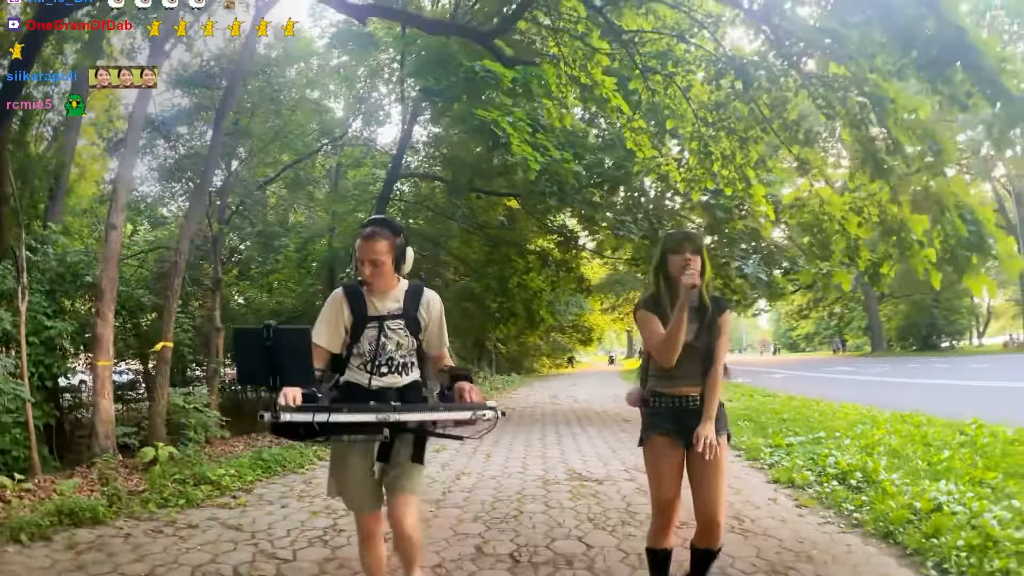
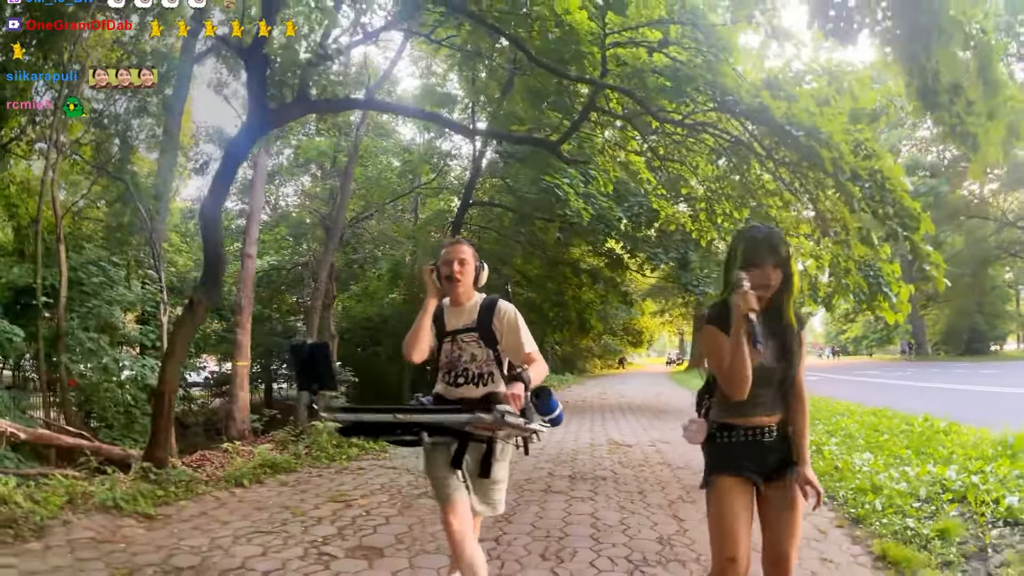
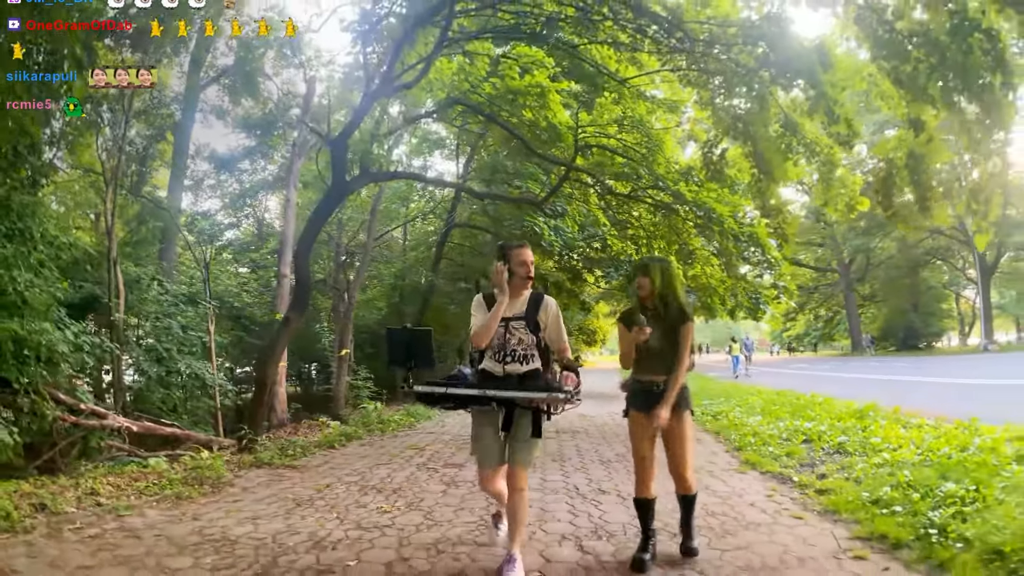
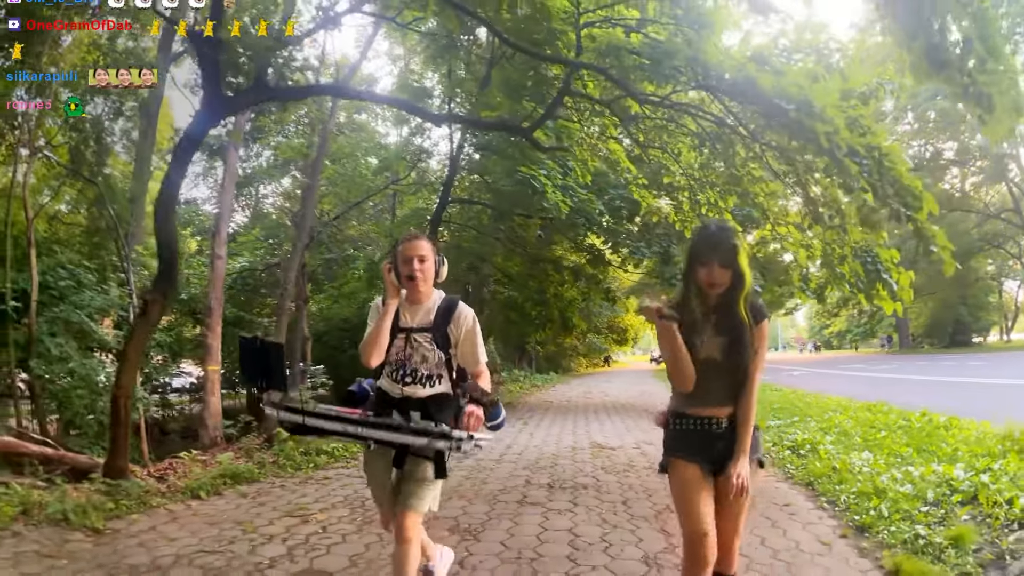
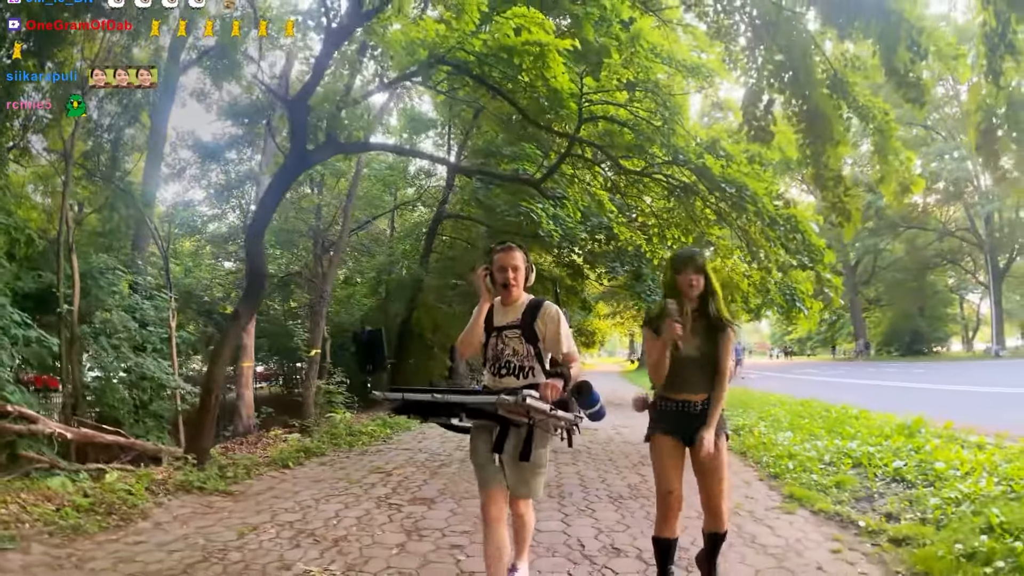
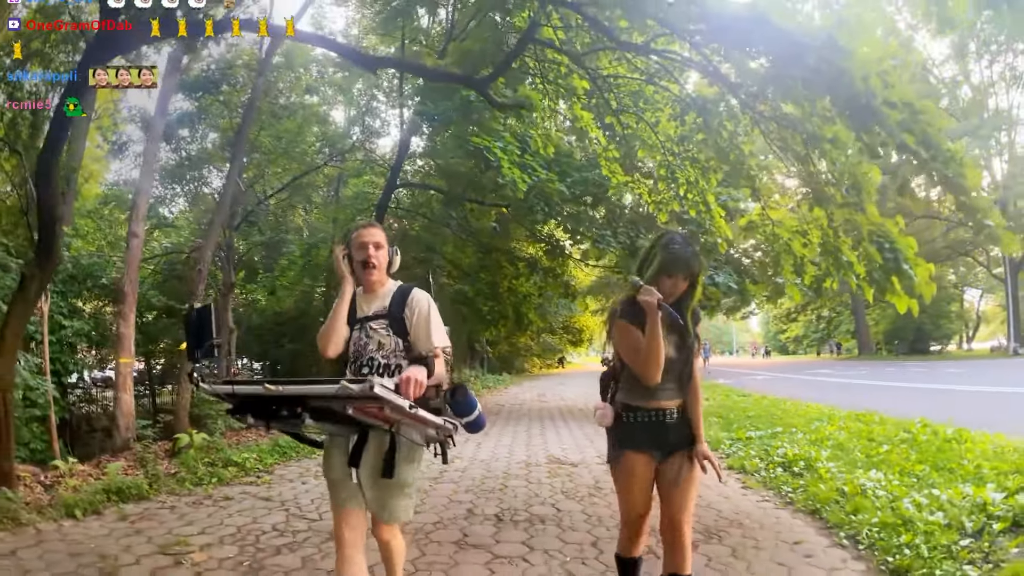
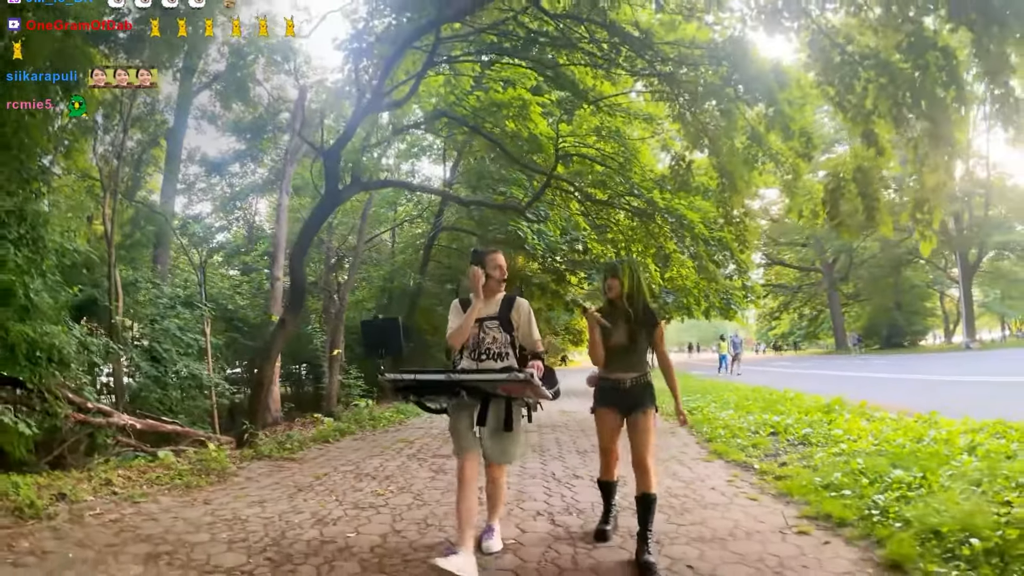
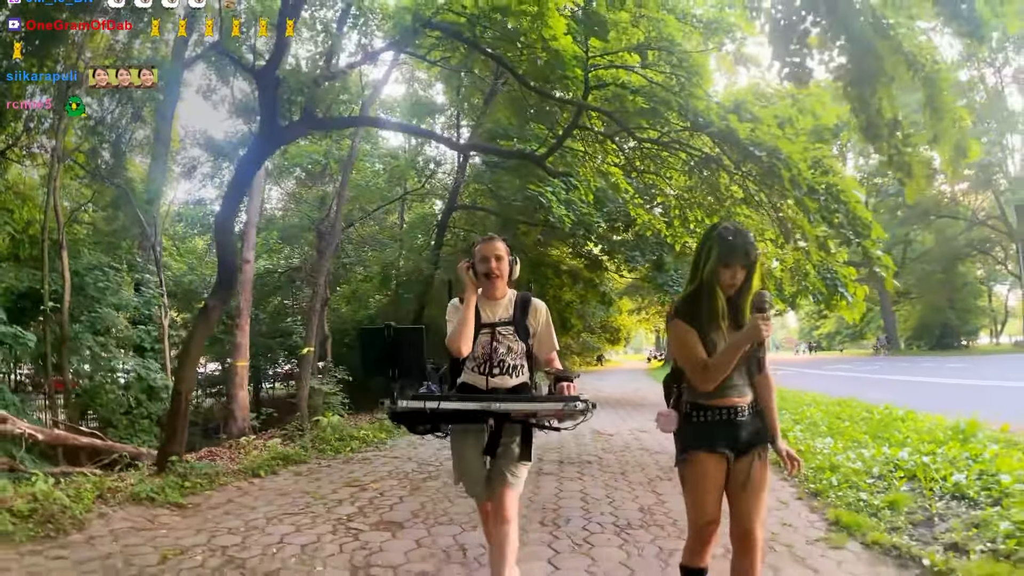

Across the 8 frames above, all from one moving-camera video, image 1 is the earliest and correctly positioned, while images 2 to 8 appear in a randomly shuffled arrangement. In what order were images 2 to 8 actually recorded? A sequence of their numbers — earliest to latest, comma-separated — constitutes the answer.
6, 4, 2, 8, 5, 3, 7
